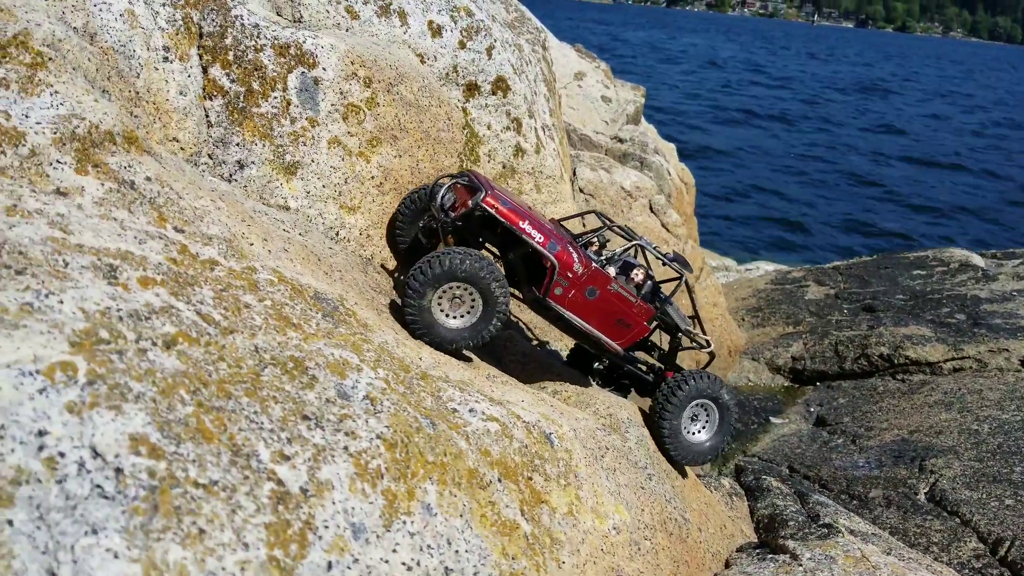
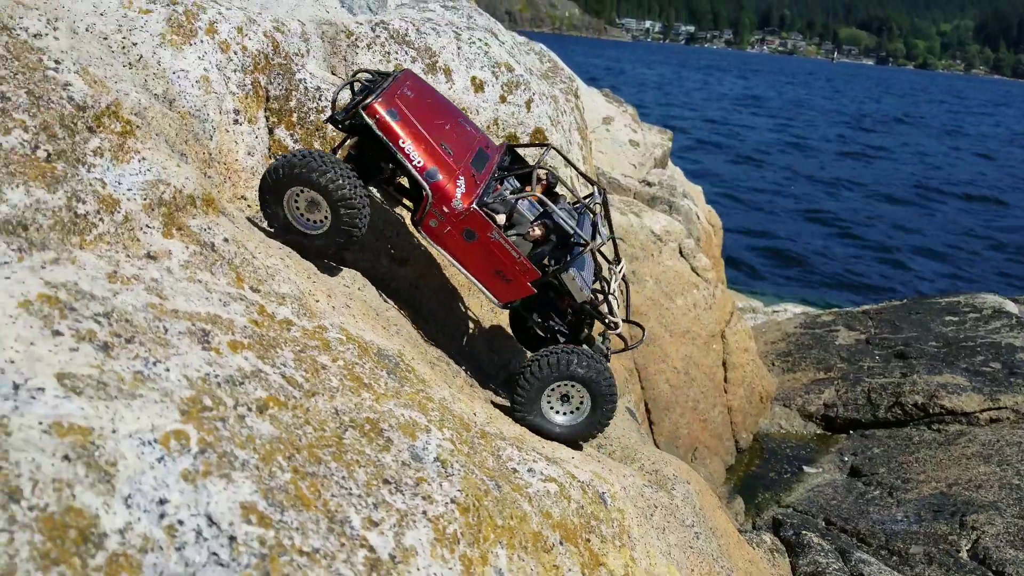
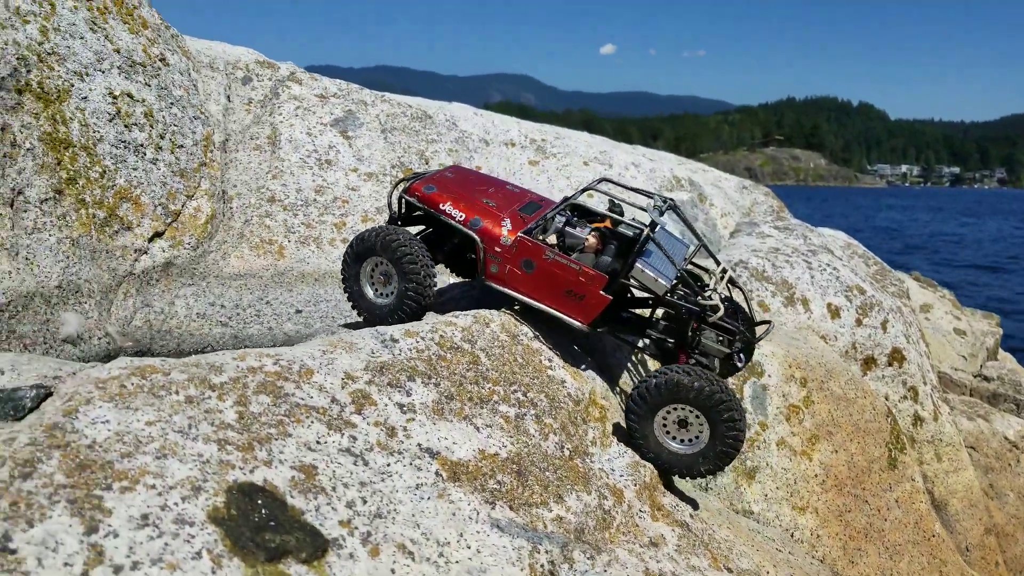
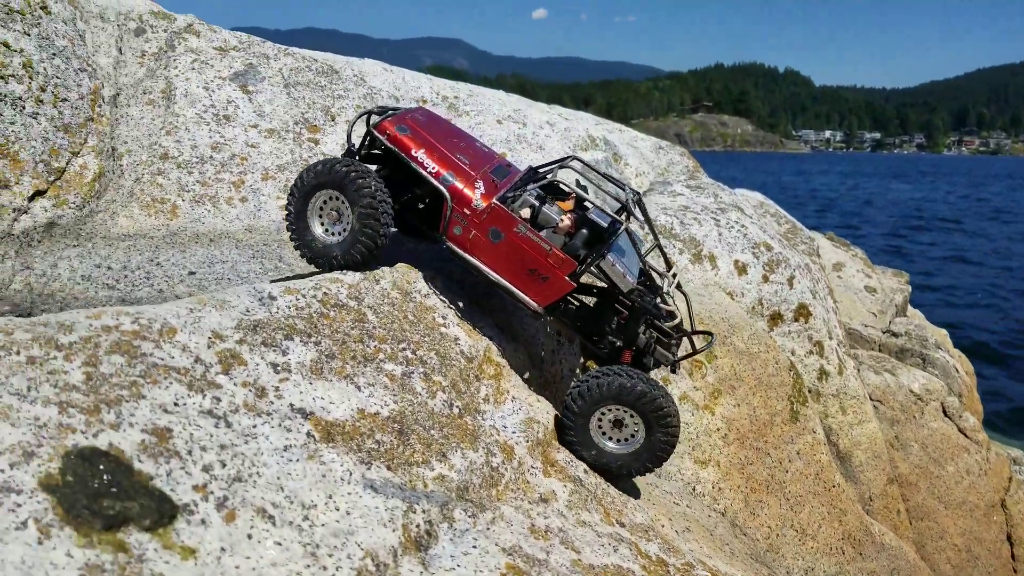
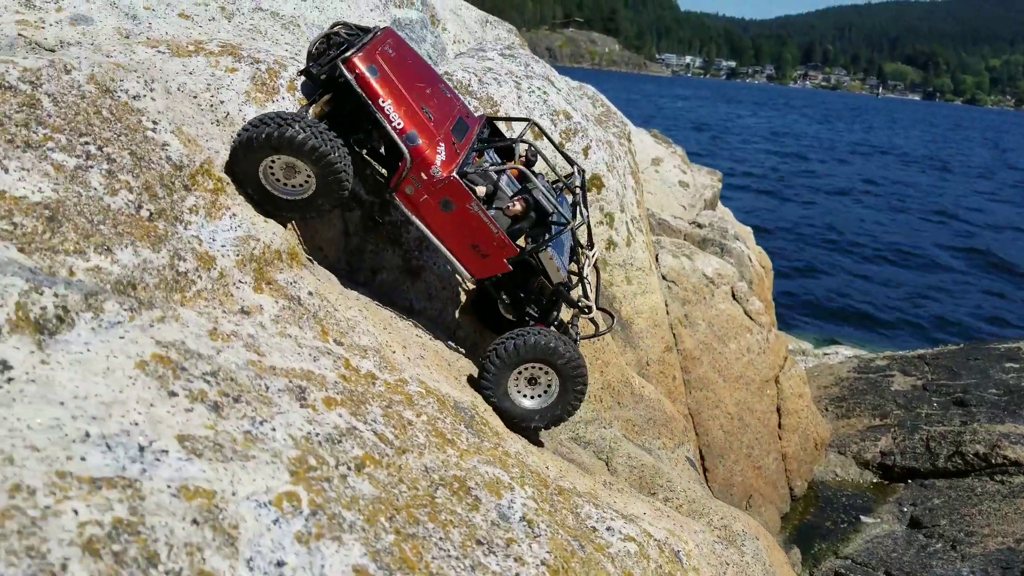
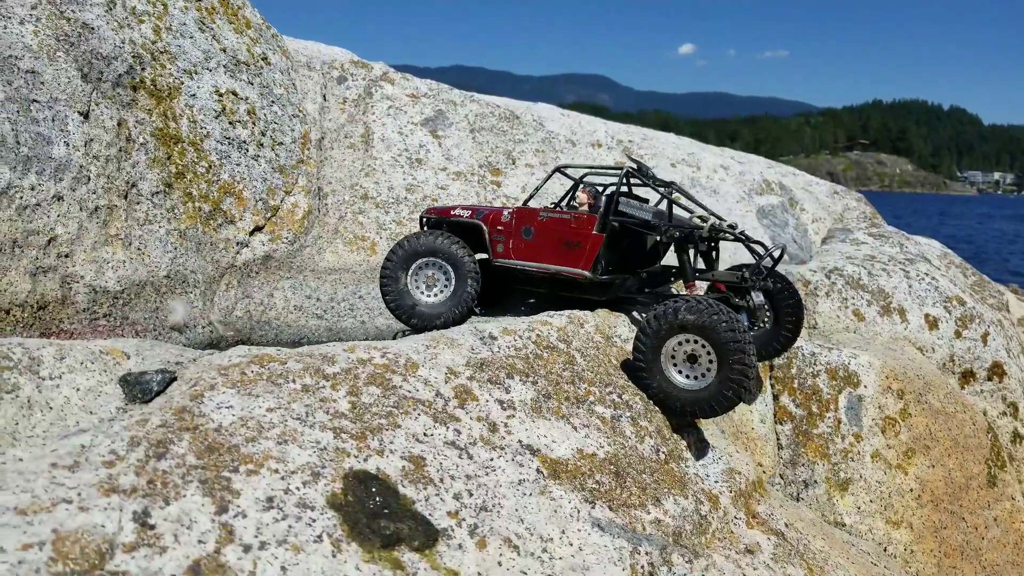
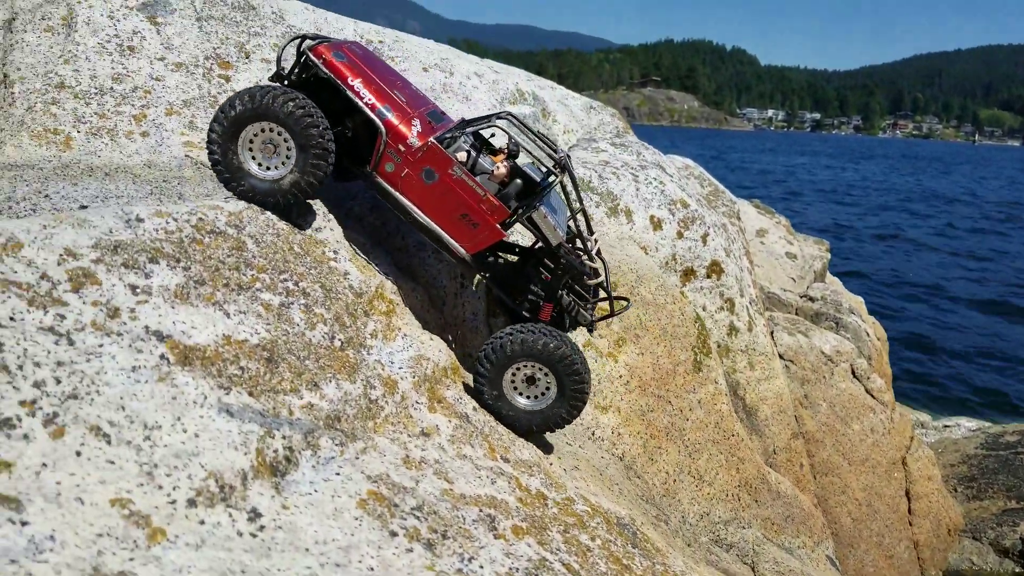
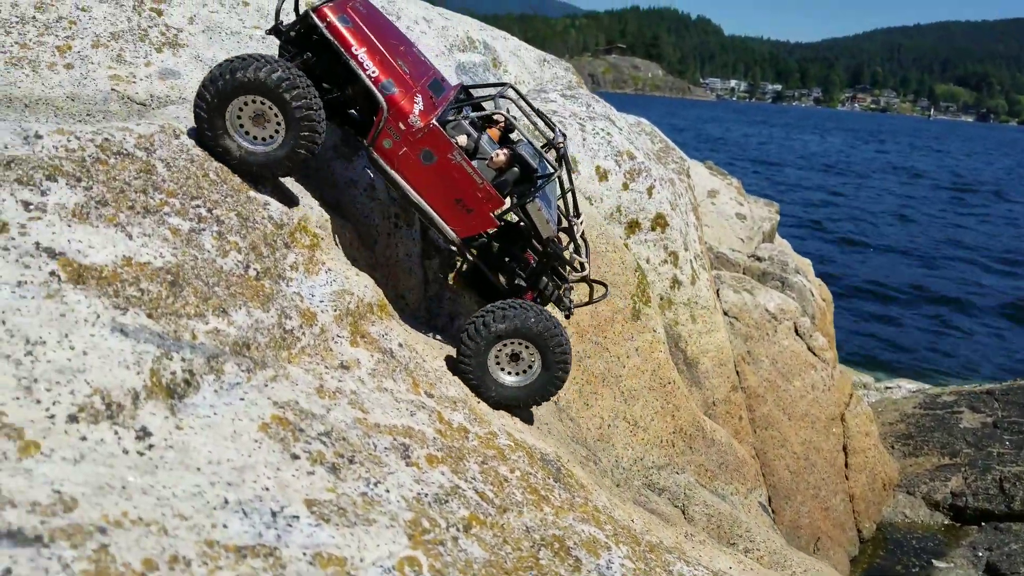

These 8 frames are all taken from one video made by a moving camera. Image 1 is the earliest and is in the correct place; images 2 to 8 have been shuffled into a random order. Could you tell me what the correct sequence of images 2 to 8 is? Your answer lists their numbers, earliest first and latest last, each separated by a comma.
2, 5, 8, 7, 4, 3, 6
